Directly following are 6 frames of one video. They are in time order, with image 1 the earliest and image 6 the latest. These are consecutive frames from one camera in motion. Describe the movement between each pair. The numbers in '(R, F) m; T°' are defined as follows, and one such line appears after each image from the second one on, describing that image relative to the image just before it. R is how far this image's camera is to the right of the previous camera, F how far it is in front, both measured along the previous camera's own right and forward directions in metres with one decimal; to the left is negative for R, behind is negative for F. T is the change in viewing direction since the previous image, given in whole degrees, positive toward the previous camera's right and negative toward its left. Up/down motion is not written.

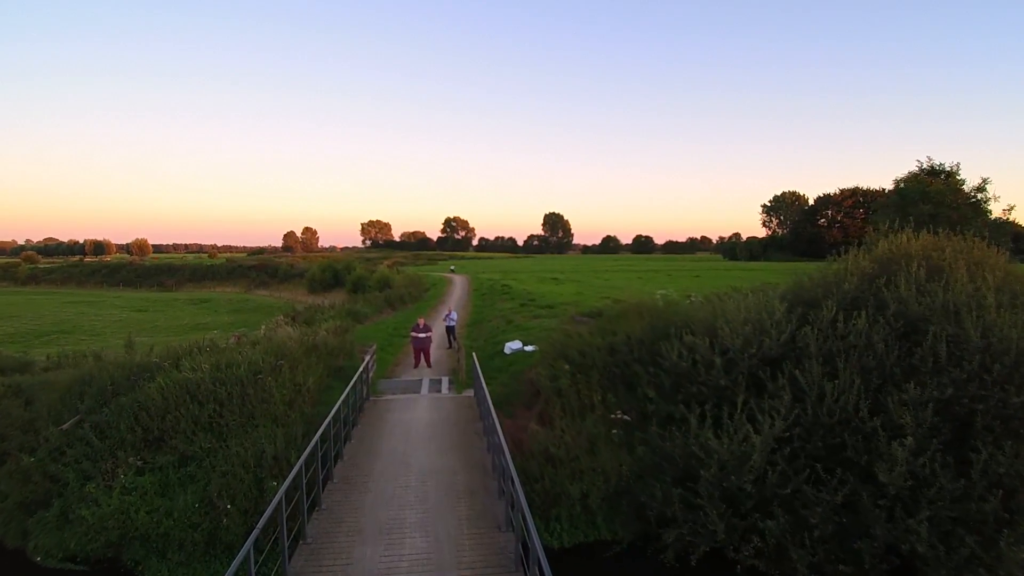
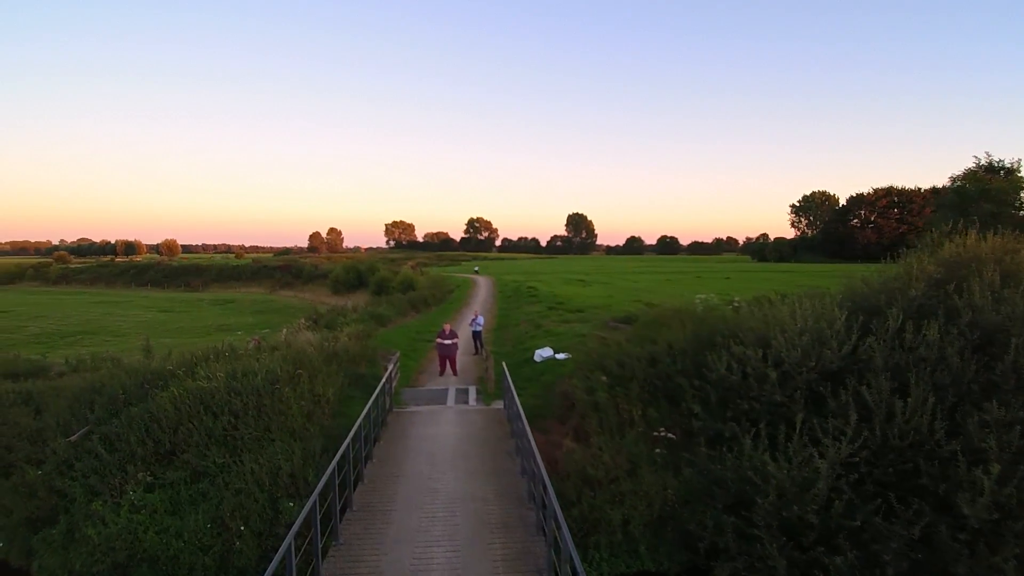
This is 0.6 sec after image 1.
(-0.3, +1.1) m; -2°
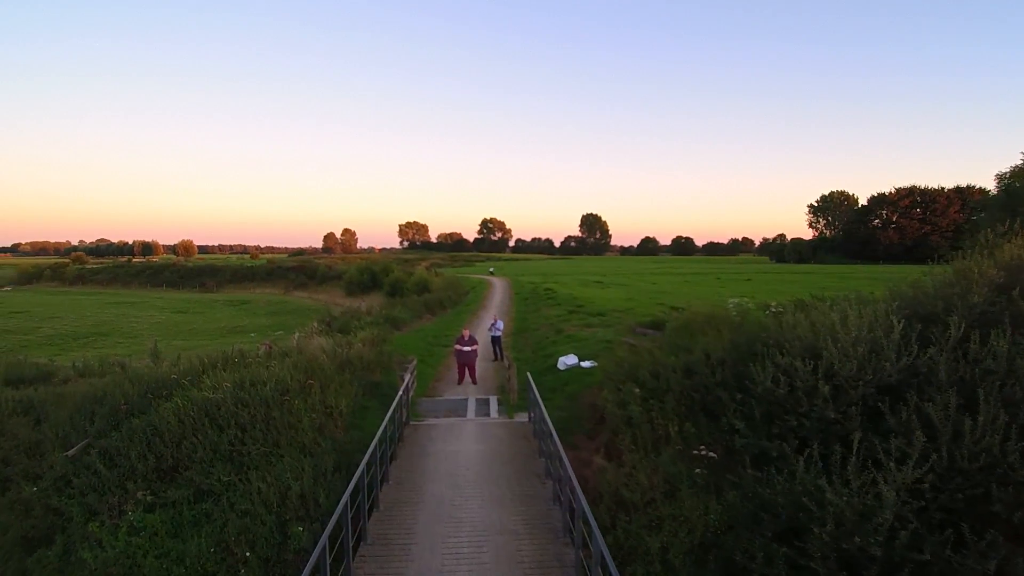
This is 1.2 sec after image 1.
(-0.3, +1.0) m; -1°
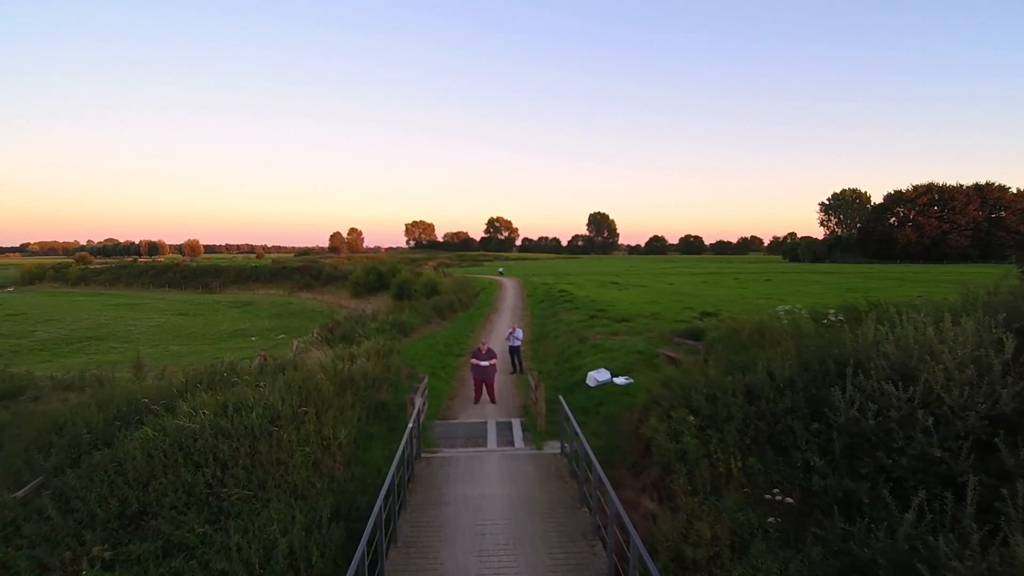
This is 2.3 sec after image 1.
(-0.4, +2.1) m; -1°
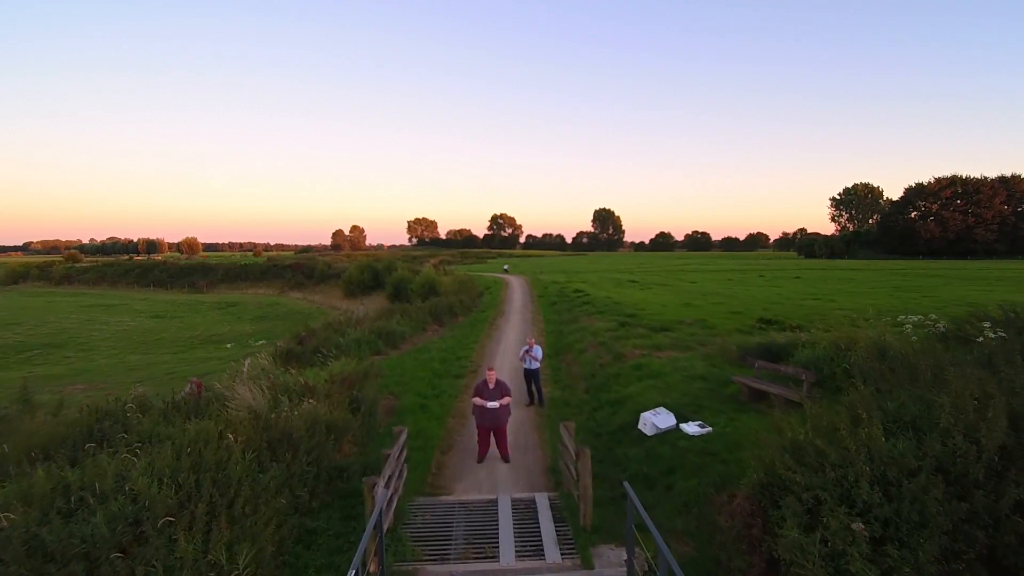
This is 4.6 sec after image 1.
(-0.3, +4.9) m; 0°
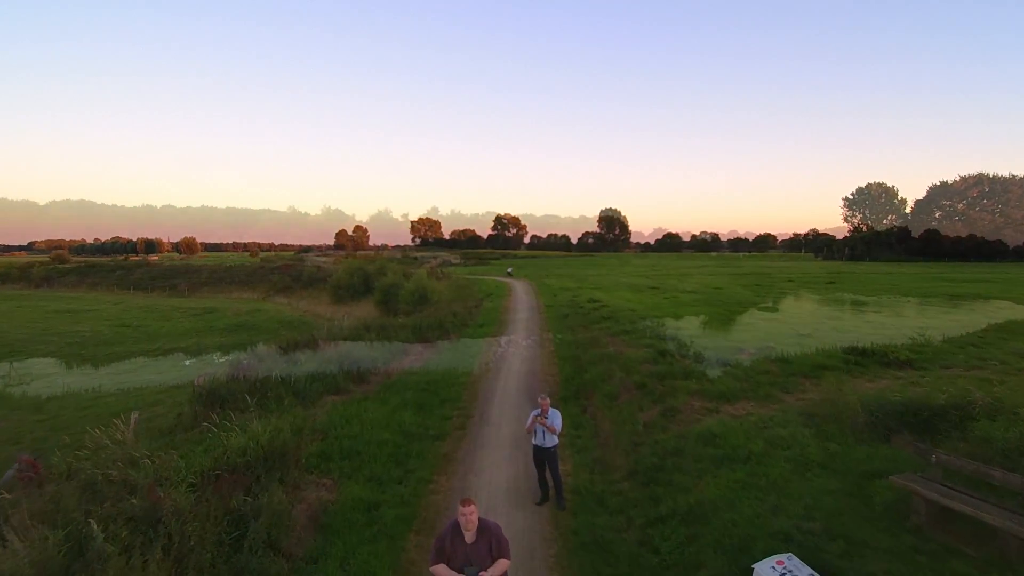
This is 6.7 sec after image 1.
(0.0, +5.2) m; 0°
